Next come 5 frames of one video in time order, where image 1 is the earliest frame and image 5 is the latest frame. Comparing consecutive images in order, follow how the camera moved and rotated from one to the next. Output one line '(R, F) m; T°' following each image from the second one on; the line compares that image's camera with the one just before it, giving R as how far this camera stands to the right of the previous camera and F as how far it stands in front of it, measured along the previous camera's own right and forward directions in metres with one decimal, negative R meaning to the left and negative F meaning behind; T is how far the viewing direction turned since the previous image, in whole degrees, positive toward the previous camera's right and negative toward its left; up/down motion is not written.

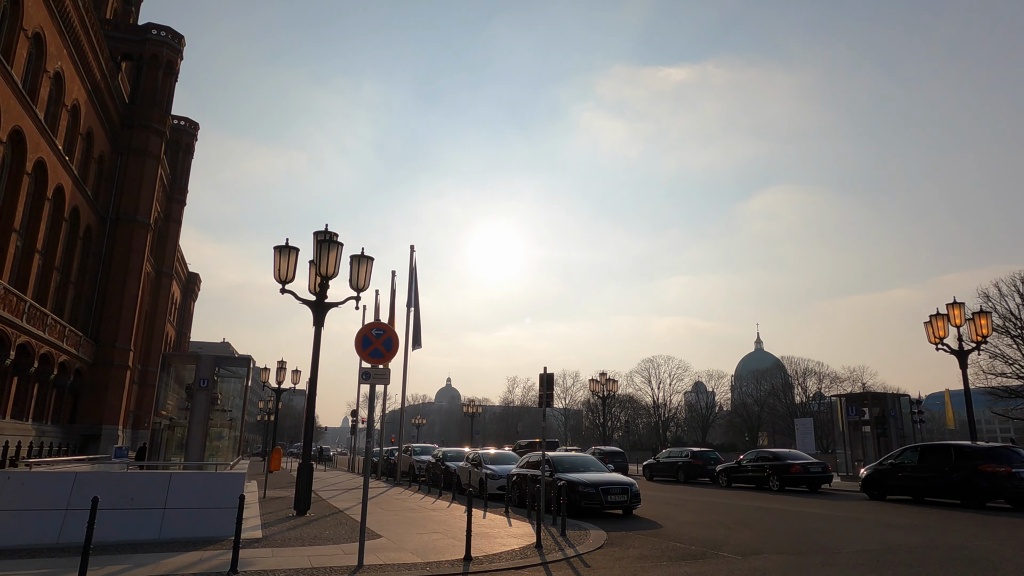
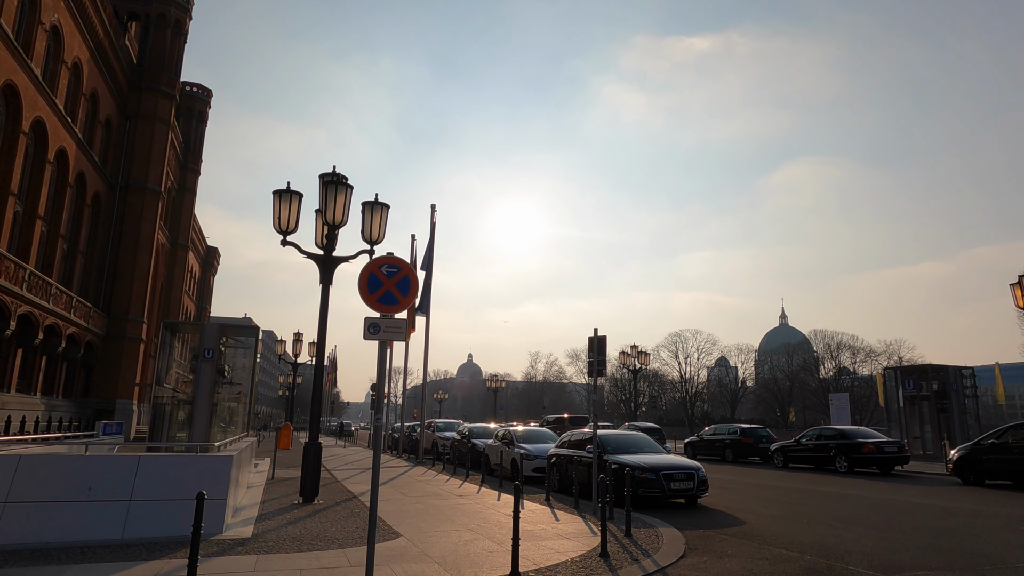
(-0.4, +2.3) m; -2°
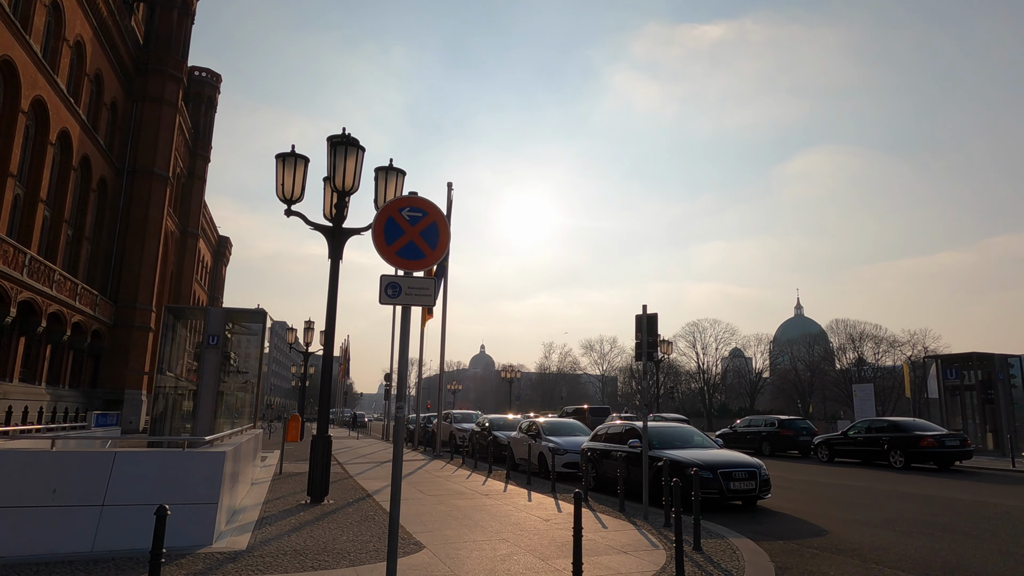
(-0.3, +1.5) m; -1°
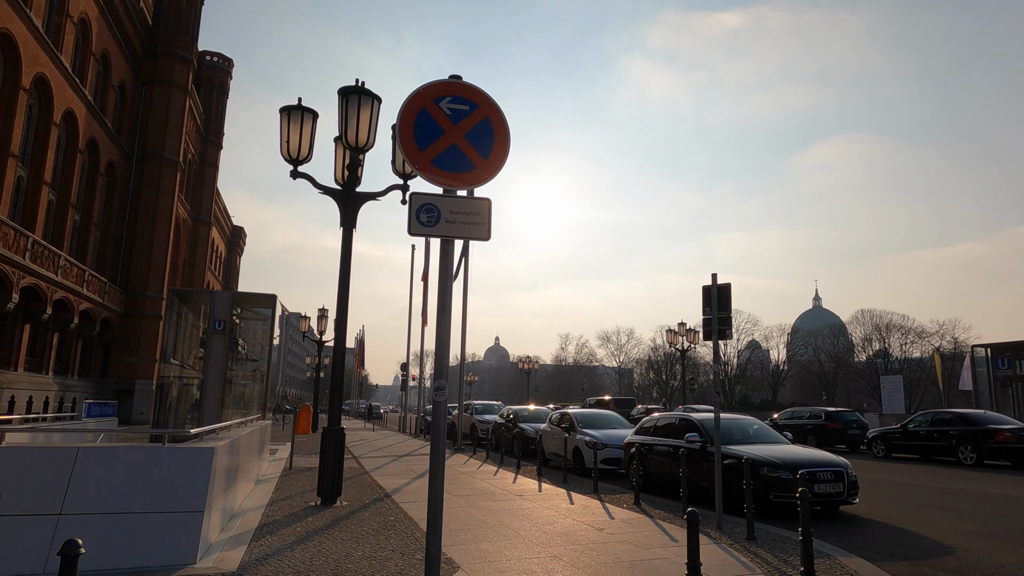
(-0.4, +1.5) m; -1°
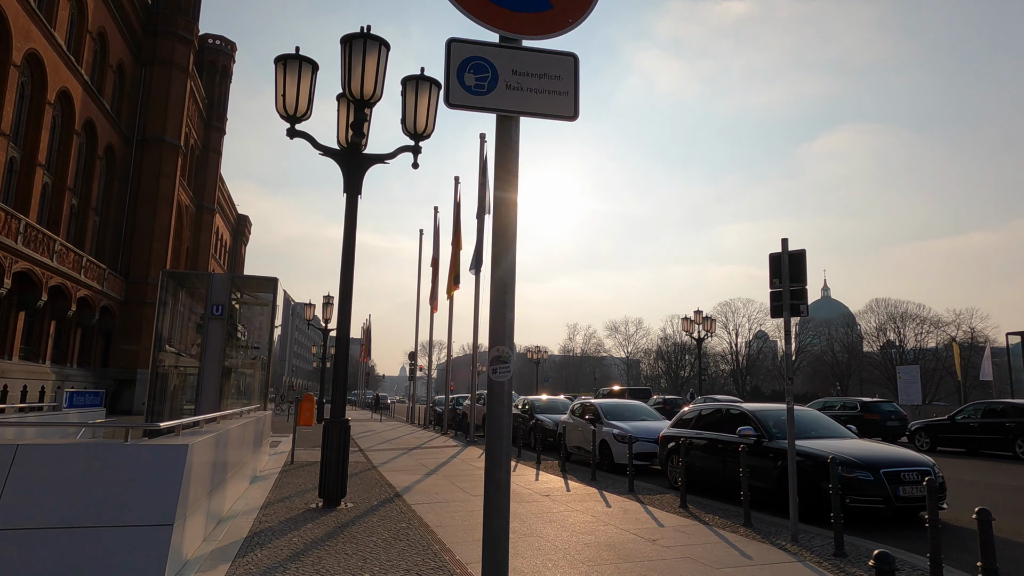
(-0.3, +1.2) m; -1°
